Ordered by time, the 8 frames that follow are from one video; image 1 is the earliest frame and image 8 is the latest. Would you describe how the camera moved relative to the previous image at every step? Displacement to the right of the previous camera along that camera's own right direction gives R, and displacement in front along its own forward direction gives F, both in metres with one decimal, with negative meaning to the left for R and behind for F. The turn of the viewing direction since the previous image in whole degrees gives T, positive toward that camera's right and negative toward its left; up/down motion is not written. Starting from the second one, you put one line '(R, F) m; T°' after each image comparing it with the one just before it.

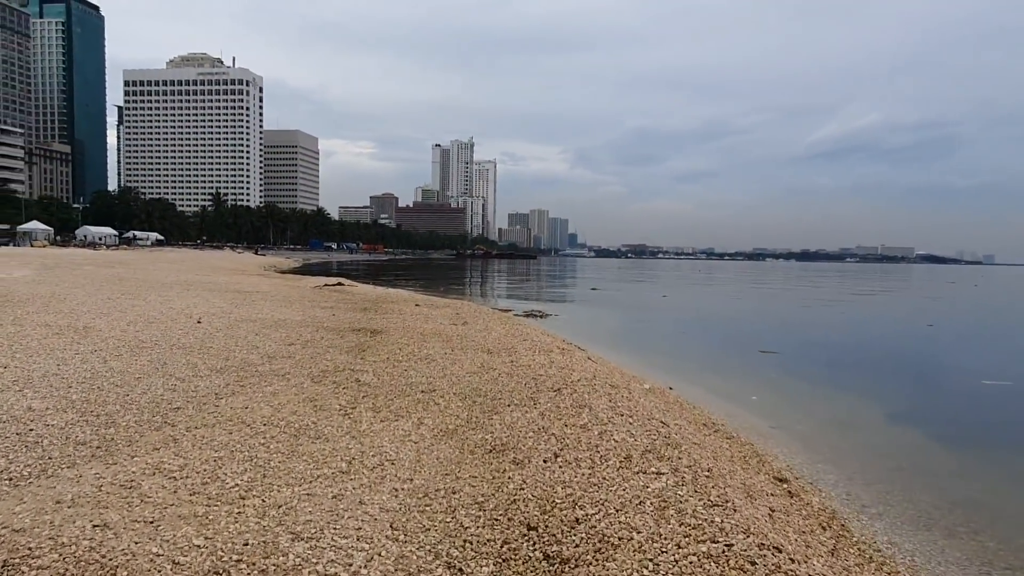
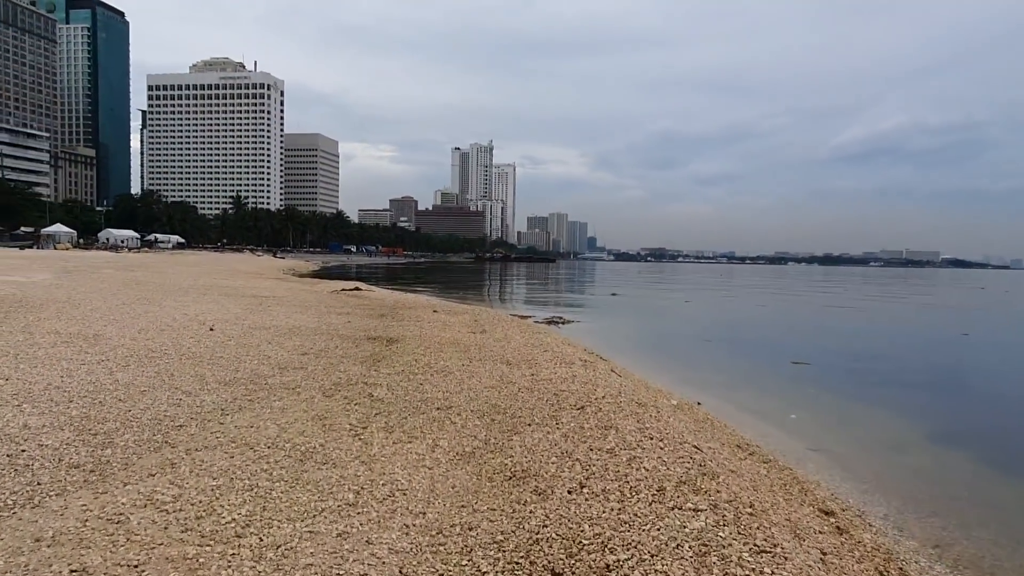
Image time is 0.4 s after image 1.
(0.0, +0.5) m; -1°
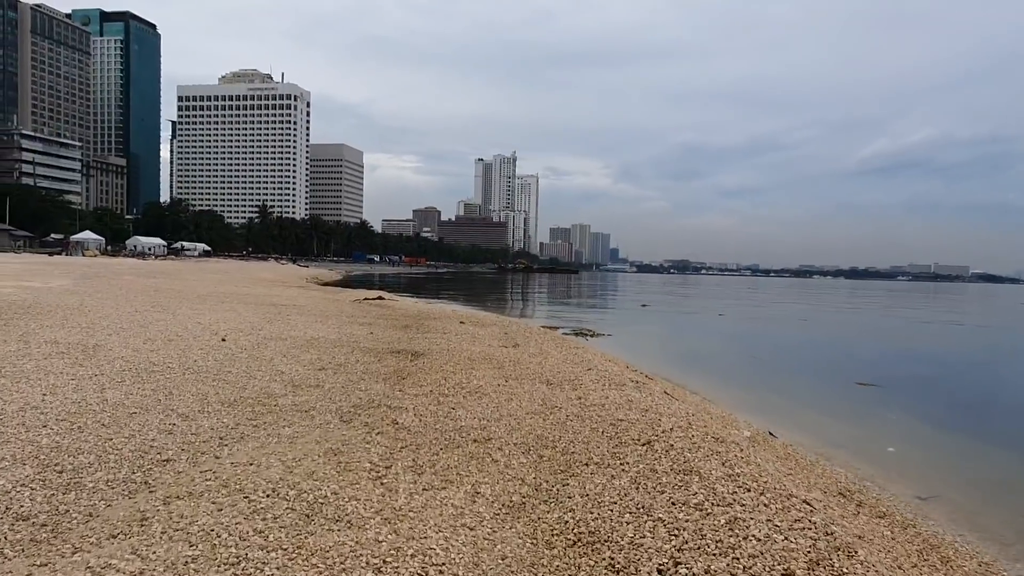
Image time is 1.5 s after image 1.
(-0.3, +1.4) m; -2°
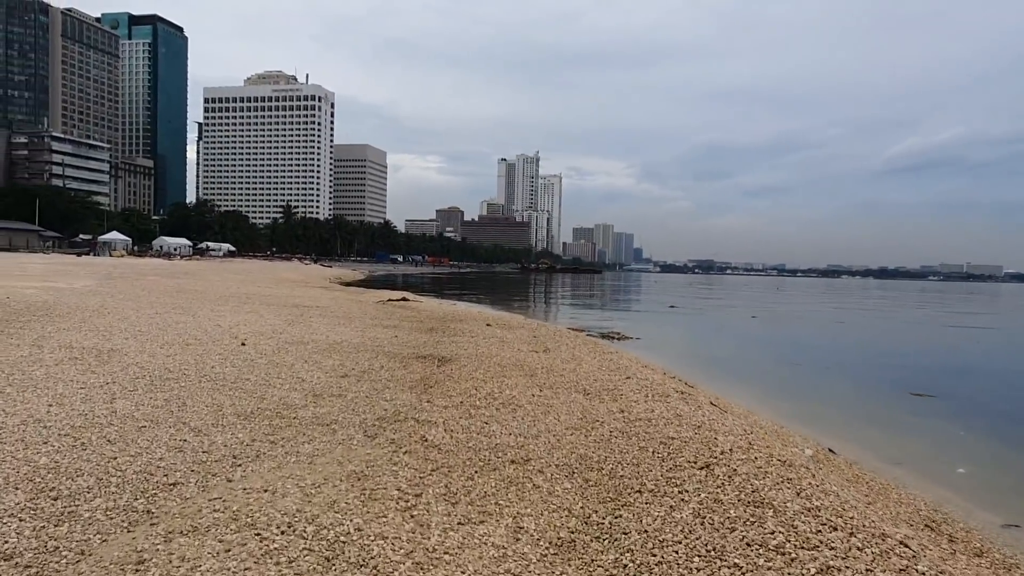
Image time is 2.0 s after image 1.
(-0.2, +0.7) m; -2°
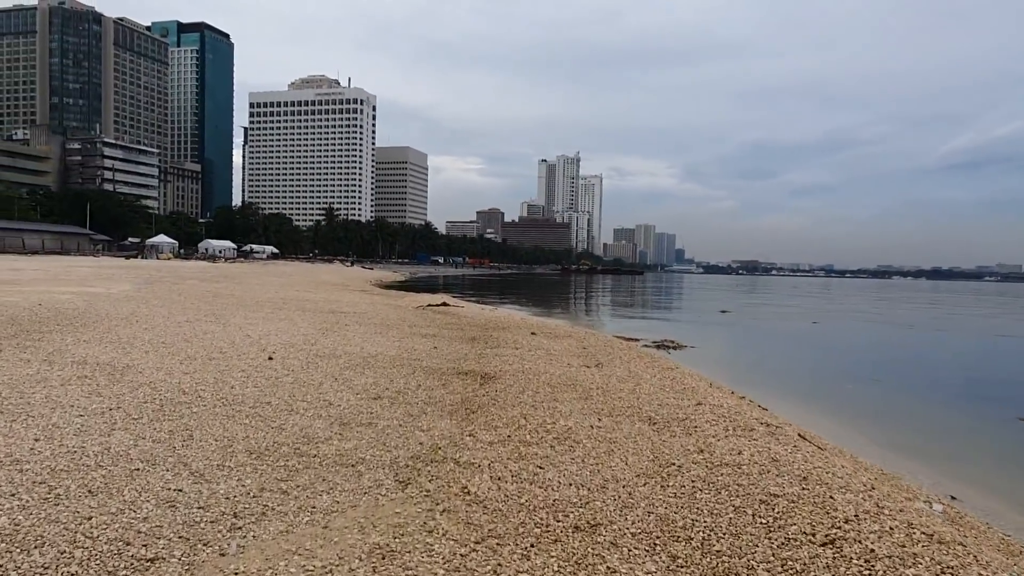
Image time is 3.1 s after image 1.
(-0.2, +1.3) m; -3°
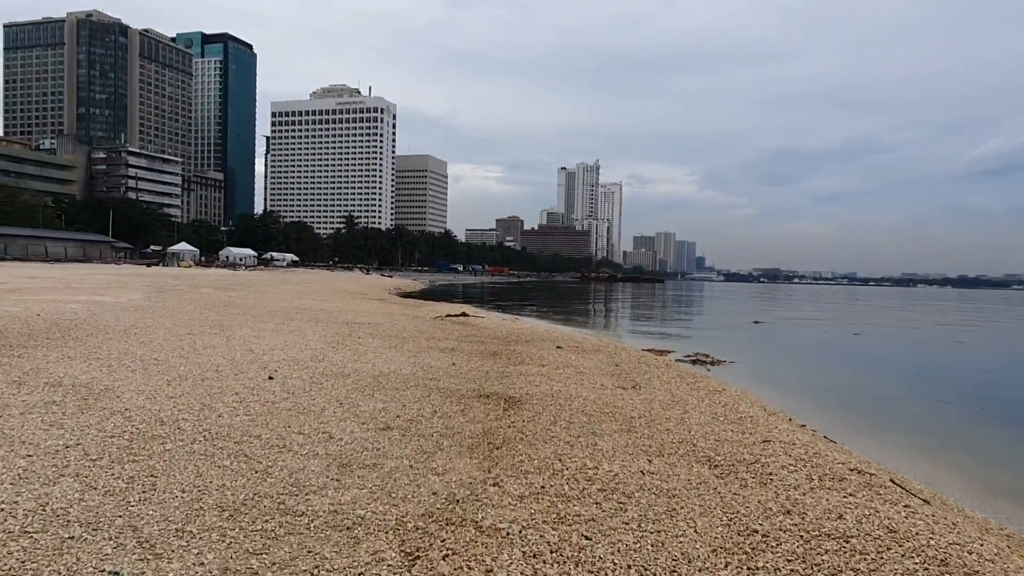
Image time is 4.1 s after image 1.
(-0.1, +1.4) m; -2°
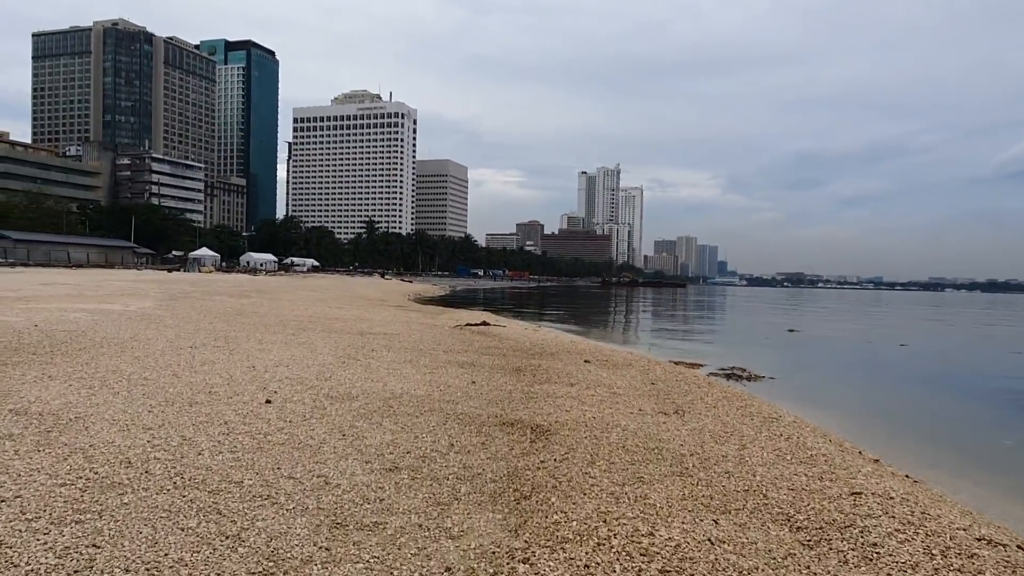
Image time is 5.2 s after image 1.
(-0.1, +1.4) m; -2°
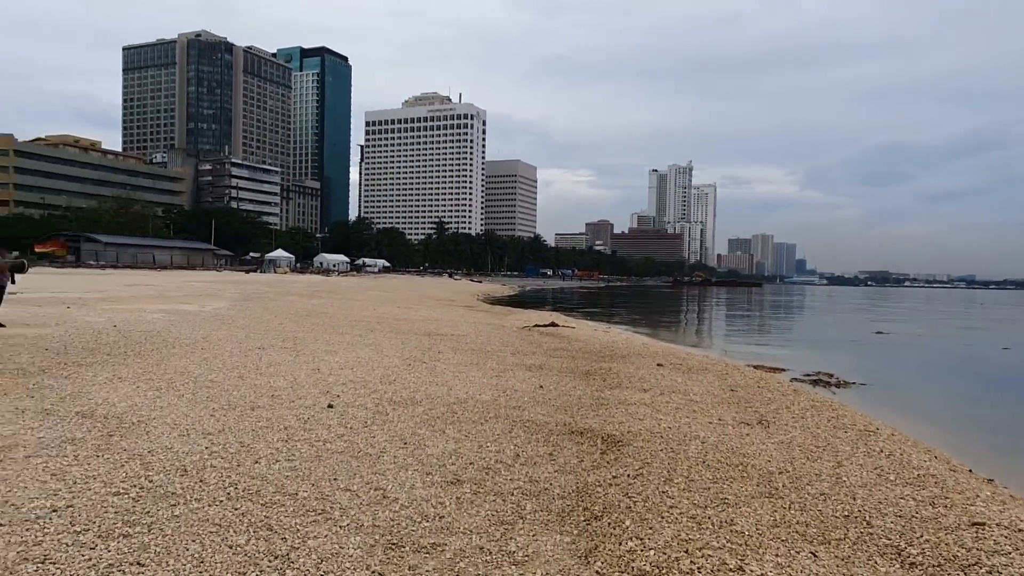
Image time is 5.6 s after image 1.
(0.0, +0.5) m; -5°
